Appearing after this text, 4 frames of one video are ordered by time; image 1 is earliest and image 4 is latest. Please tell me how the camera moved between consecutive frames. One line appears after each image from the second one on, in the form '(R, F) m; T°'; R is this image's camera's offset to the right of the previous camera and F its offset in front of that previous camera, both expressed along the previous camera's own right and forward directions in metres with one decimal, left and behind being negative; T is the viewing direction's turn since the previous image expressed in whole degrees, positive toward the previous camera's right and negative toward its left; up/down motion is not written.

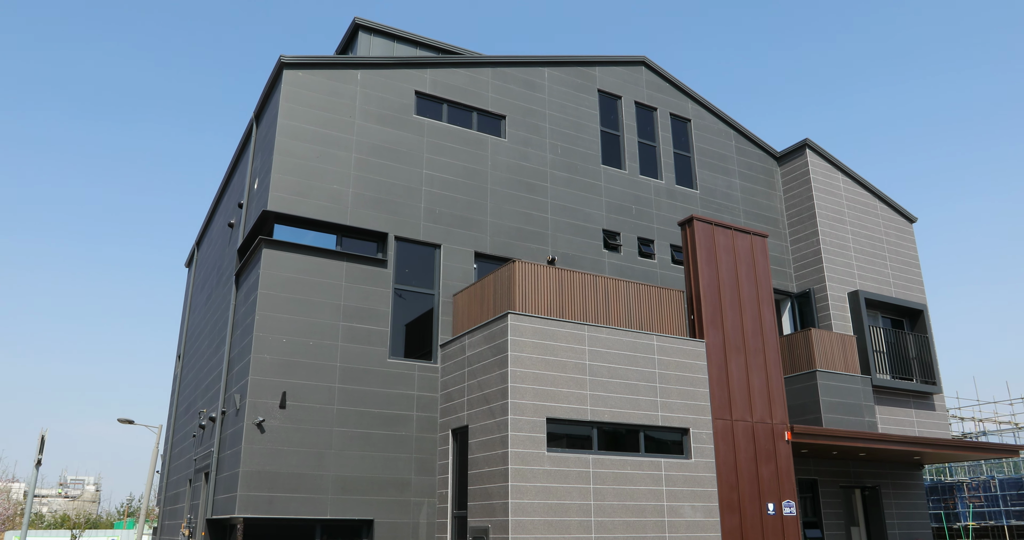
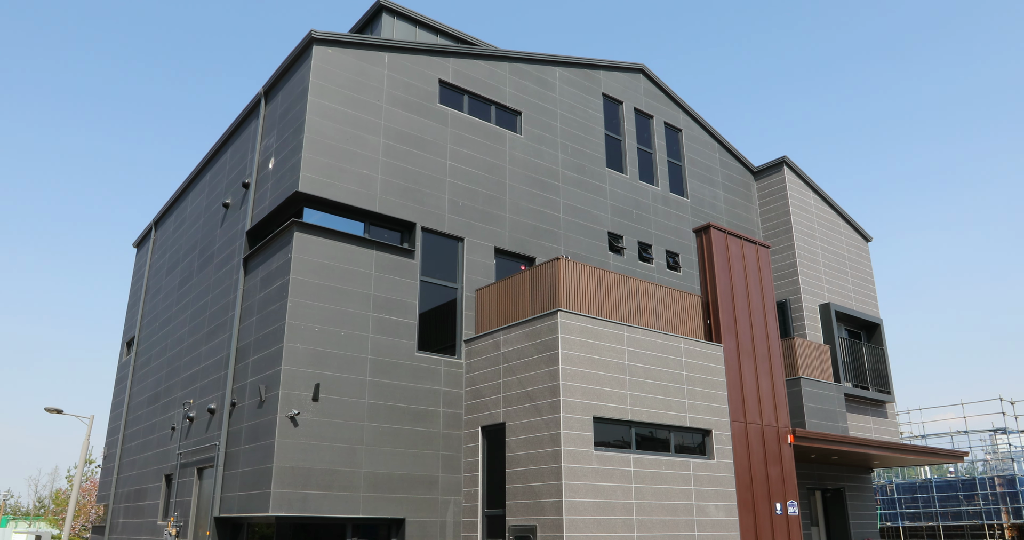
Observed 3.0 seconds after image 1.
(-2.6, +0.3) m; +8°
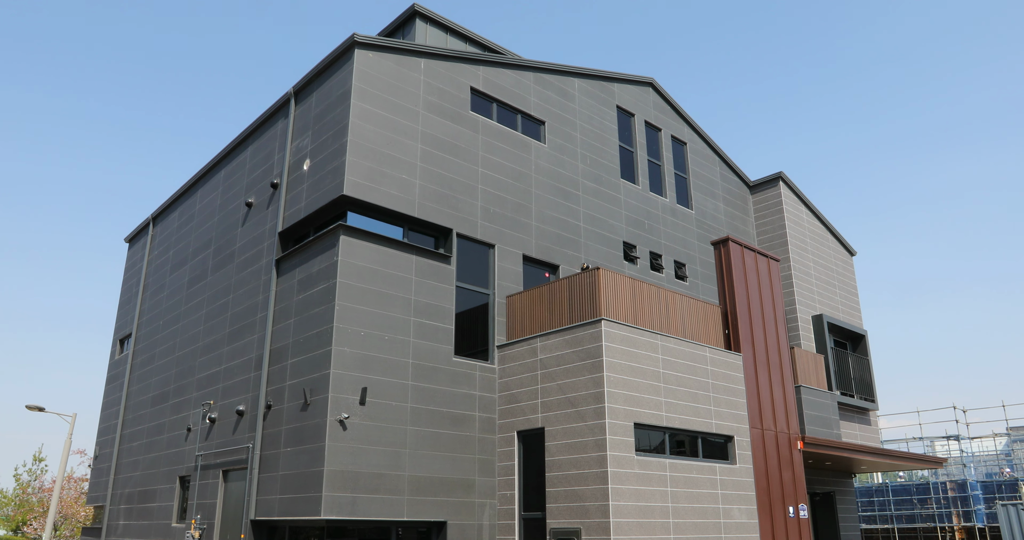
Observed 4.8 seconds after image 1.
(-1.7, -0.2) m; +4°
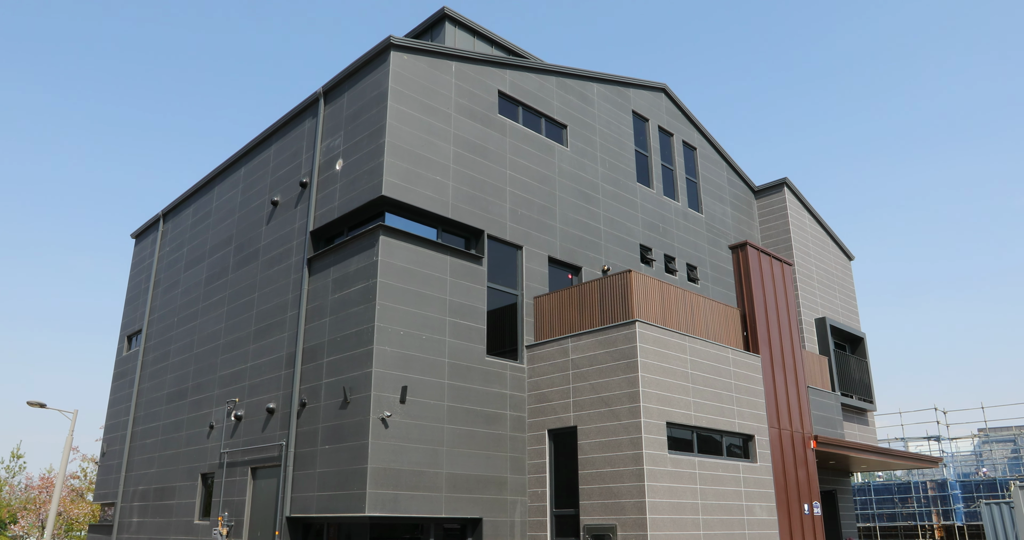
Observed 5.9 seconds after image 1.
(-1.1, -0.2) m; +2°
